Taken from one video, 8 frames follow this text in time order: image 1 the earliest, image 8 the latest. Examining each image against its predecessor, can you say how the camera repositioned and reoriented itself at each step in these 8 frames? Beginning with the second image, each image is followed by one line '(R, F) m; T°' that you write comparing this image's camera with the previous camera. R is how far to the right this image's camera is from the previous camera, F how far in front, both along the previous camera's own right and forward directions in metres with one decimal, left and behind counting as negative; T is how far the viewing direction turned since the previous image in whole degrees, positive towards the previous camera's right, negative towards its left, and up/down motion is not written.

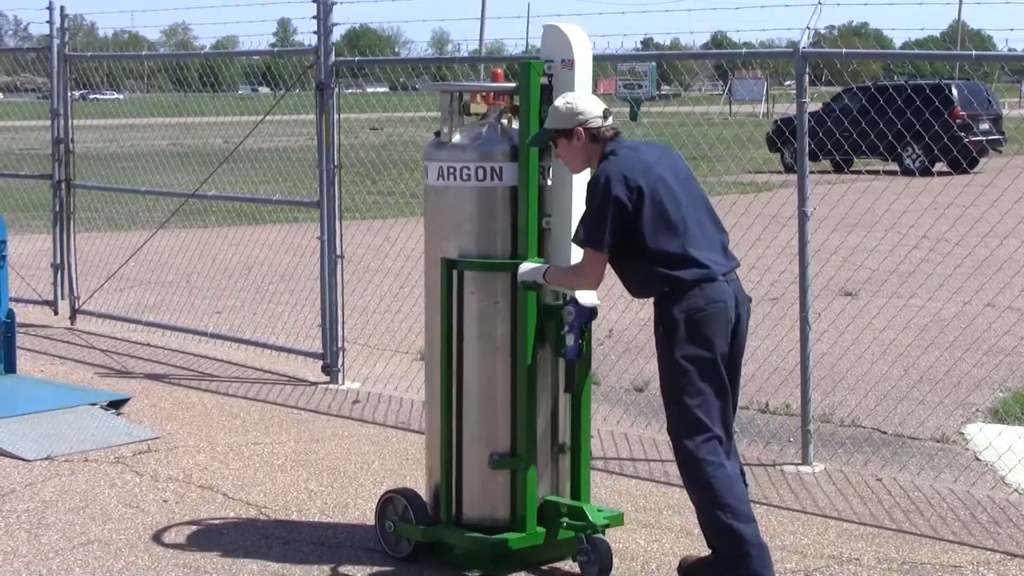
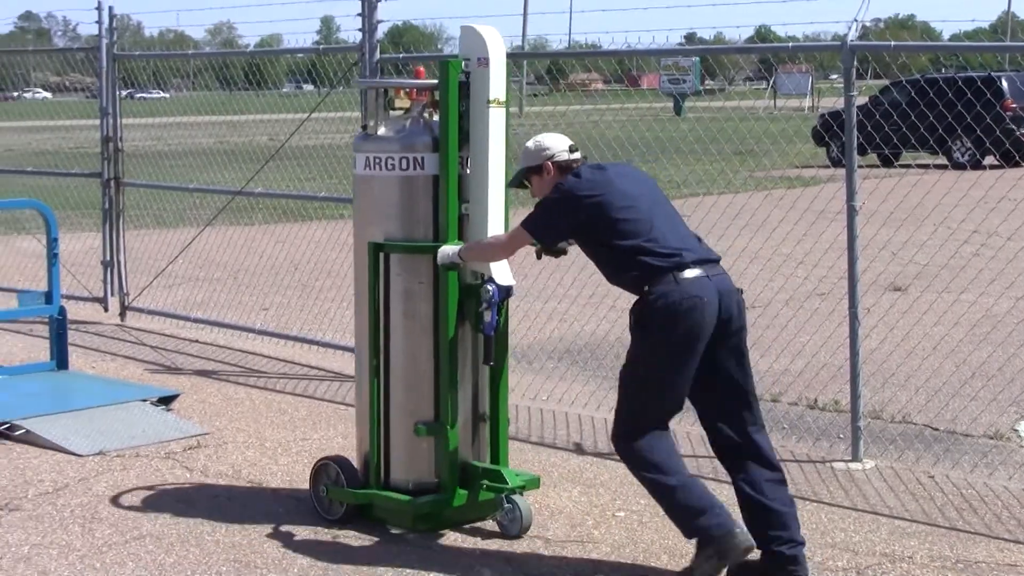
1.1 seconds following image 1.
(-0.2, 0.0) m; -1°
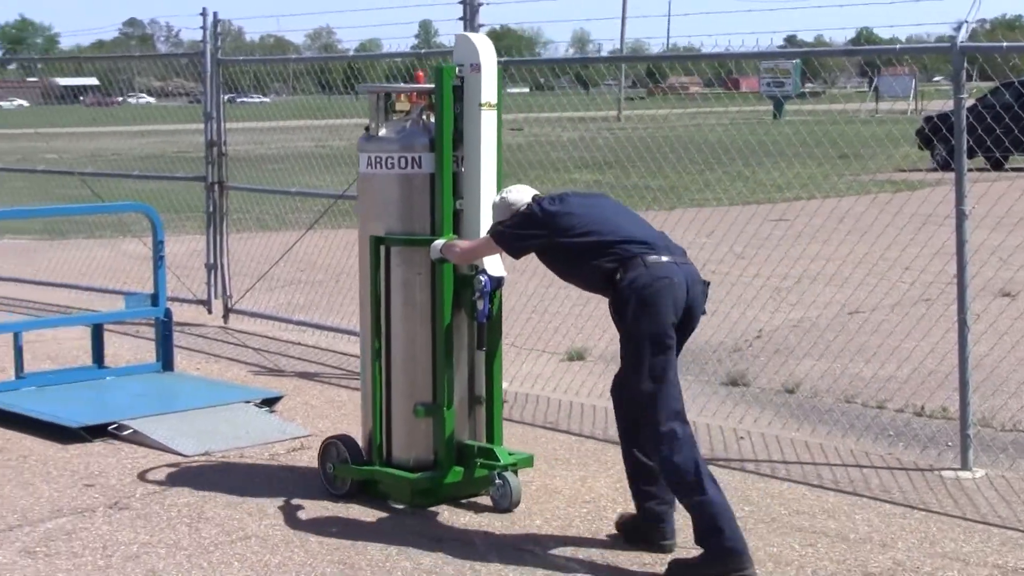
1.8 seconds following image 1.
(-0.7, 0.0) m; -2°
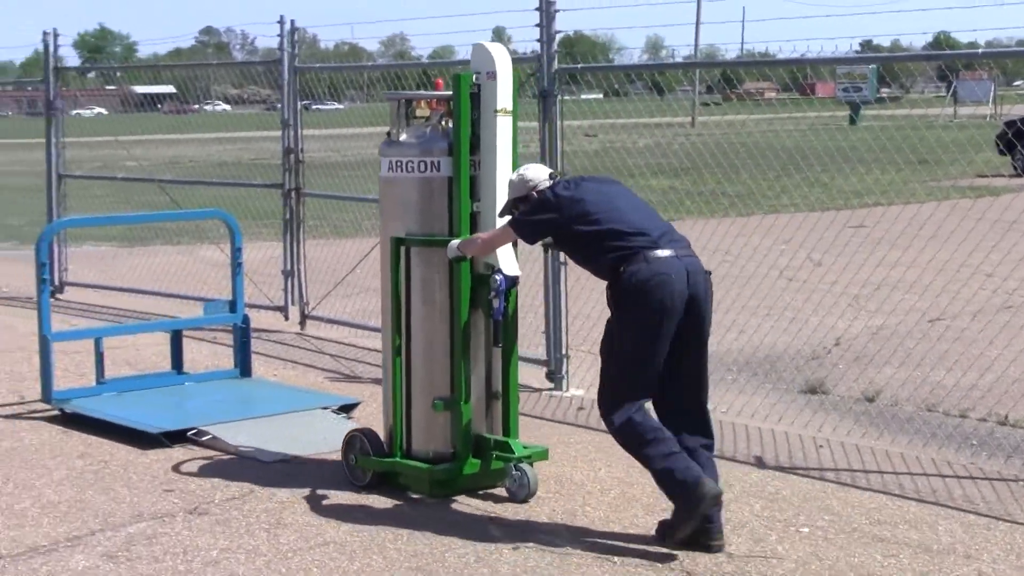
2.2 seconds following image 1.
(-0.5, 0.0) m; -1°
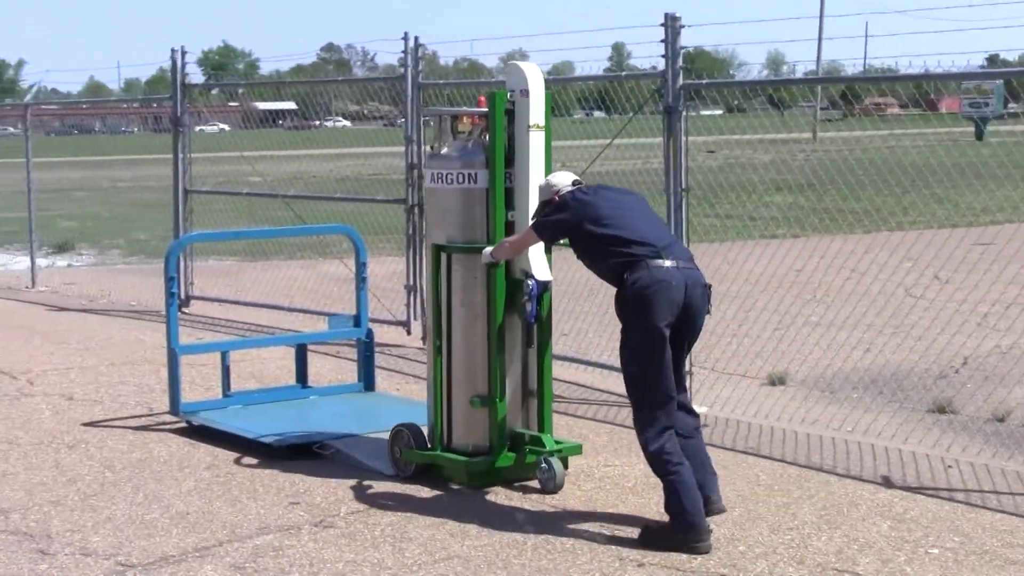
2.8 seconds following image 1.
(-0.9, 0.0) m; -2°
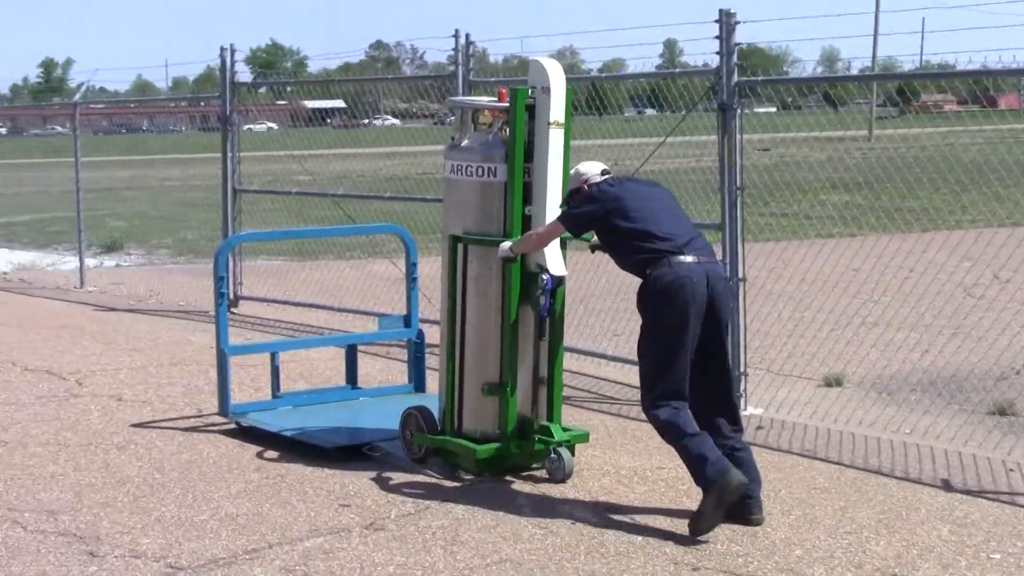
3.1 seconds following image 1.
(-0.4, +0.1) m; -1°
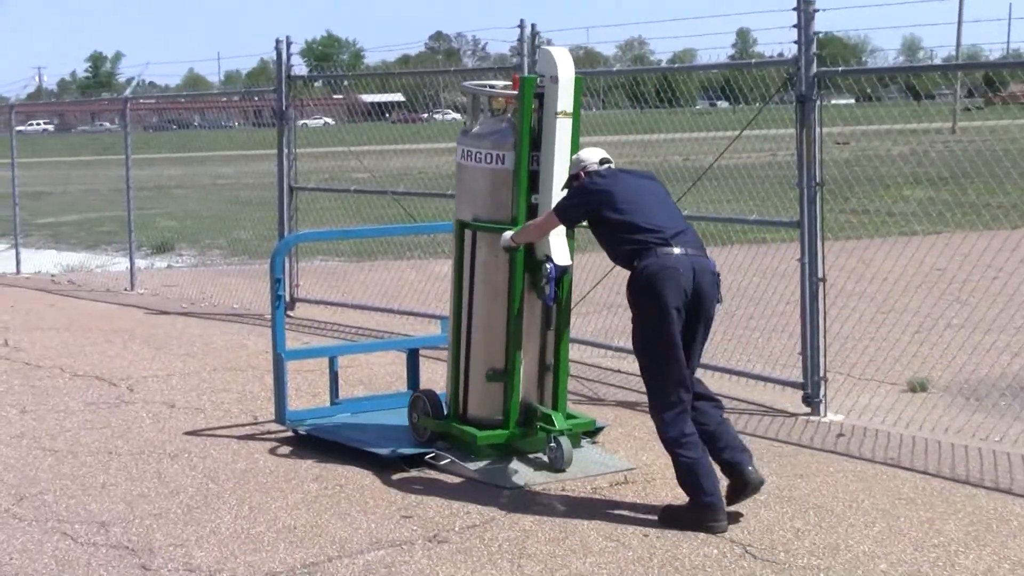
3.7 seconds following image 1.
(-0.5, +0.3) m; -1°
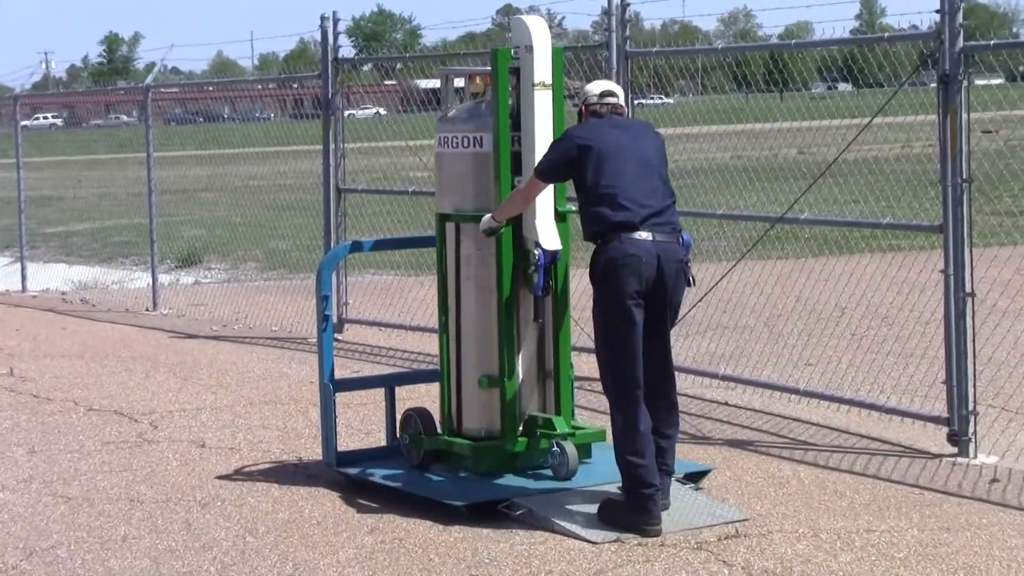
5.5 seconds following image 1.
(-0.5, +1.1) m; -1°
